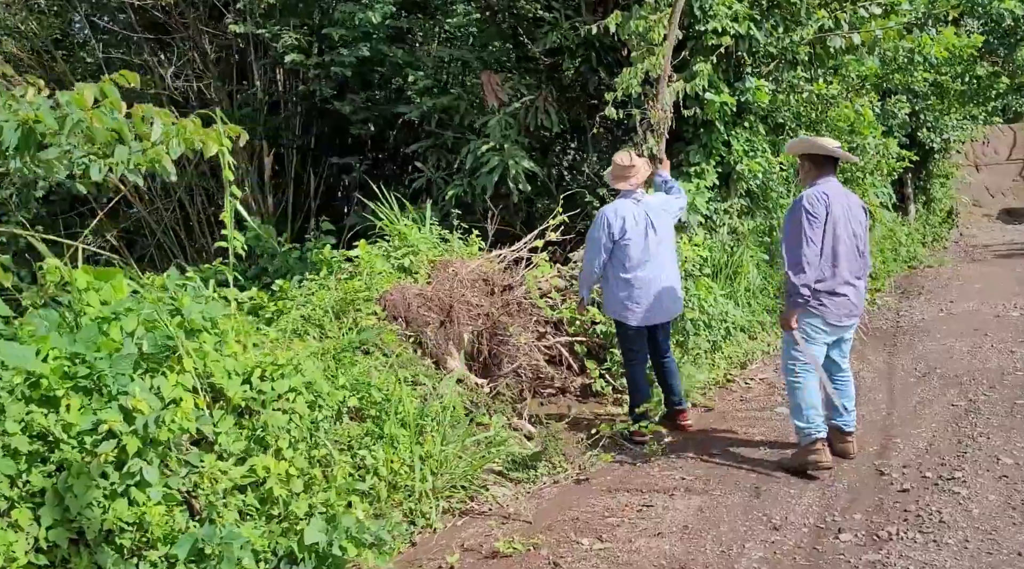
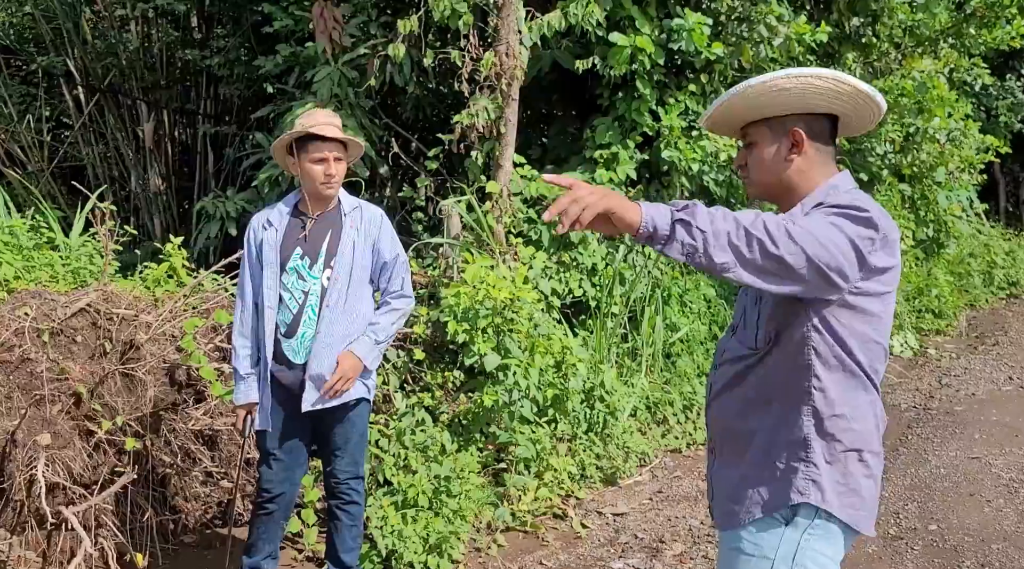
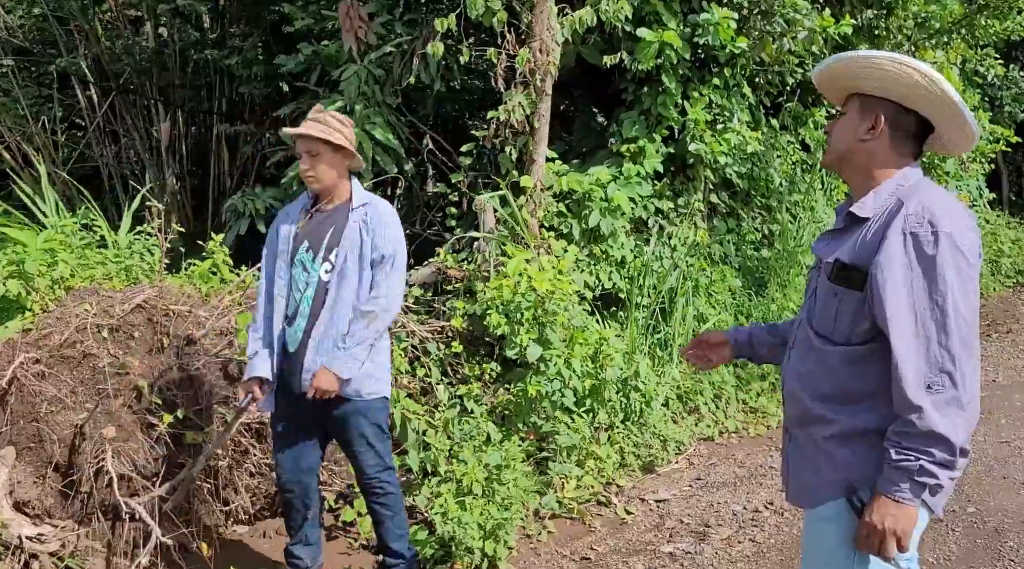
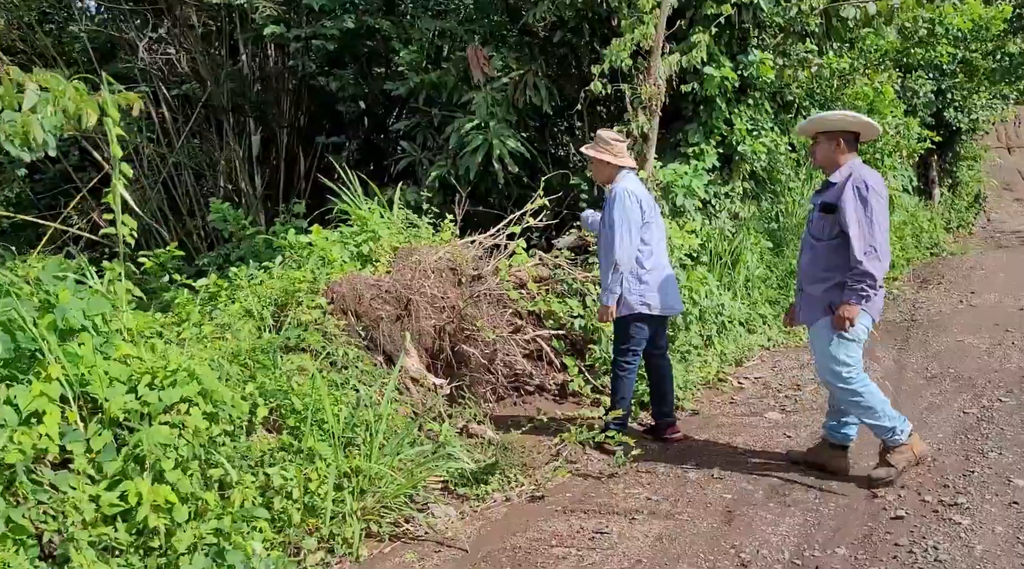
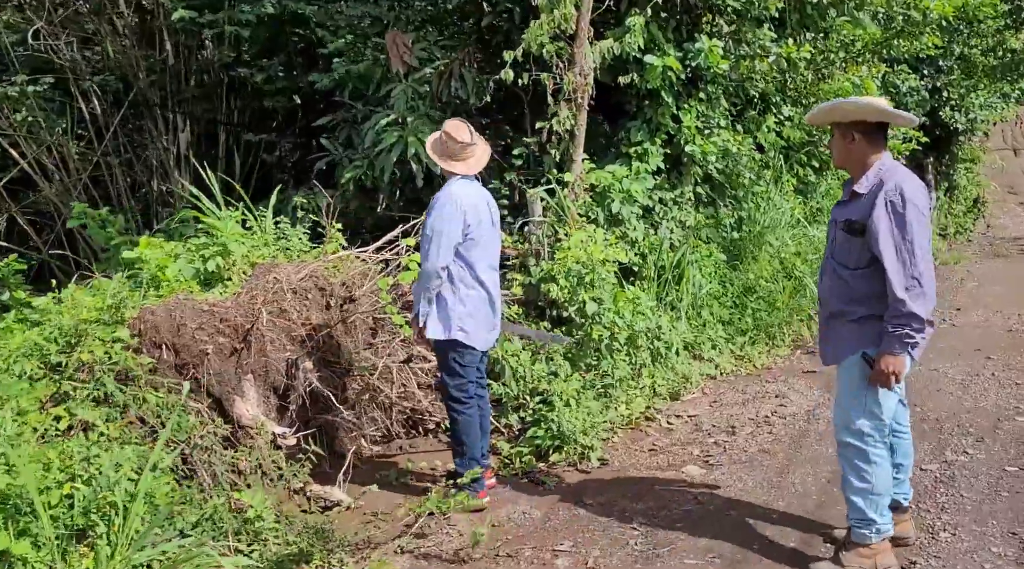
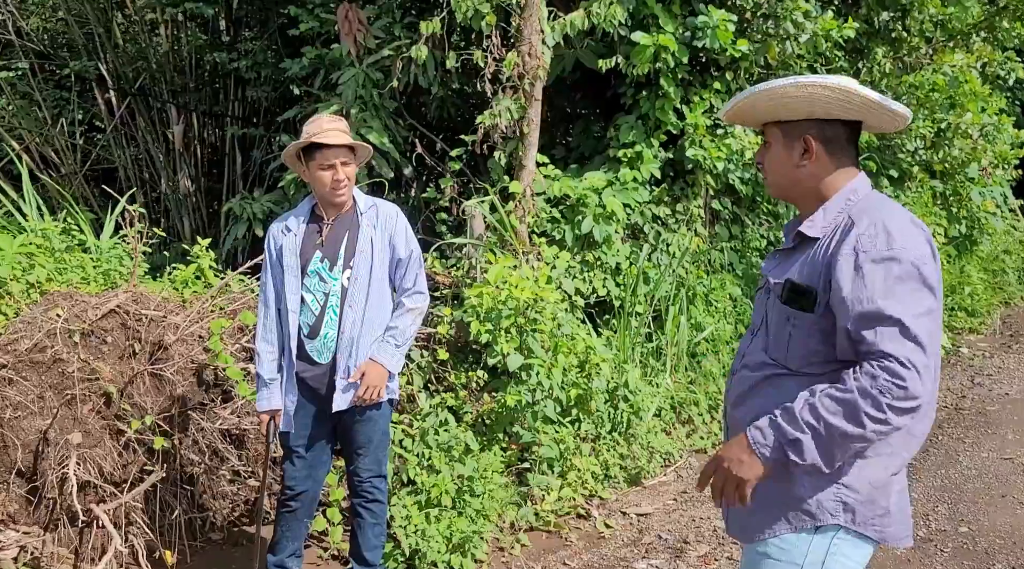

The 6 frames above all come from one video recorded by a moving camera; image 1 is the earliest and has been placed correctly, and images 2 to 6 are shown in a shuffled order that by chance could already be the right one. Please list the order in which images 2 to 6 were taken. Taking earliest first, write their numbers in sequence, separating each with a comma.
4, 5, 3, 2, 6
